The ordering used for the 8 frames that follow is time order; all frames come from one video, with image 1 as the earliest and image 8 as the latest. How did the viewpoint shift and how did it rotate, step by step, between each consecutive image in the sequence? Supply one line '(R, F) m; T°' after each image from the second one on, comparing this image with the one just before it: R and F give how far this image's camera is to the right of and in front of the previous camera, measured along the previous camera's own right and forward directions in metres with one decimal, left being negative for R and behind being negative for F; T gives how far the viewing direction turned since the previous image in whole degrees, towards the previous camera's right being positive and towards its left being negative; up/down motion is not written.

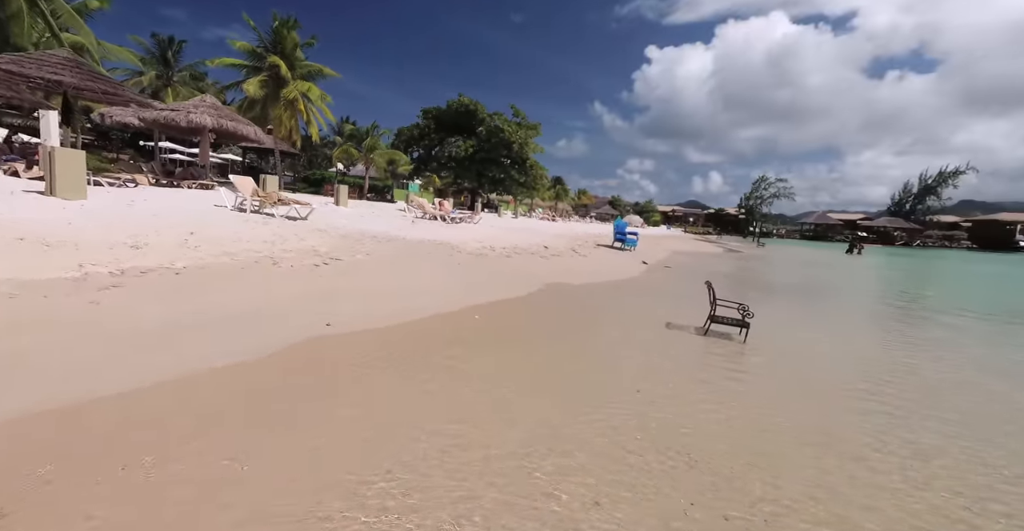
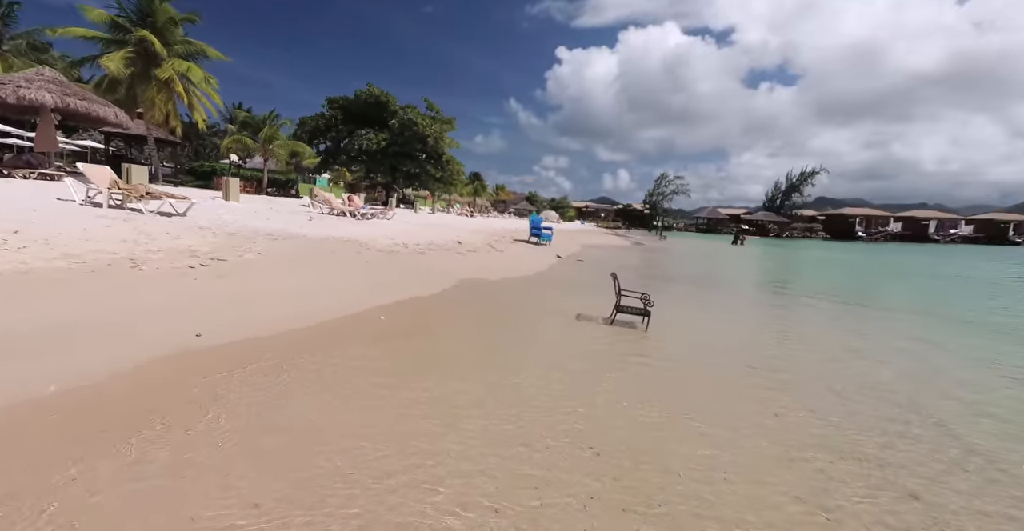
(+0.2, +0.1) m; +10°
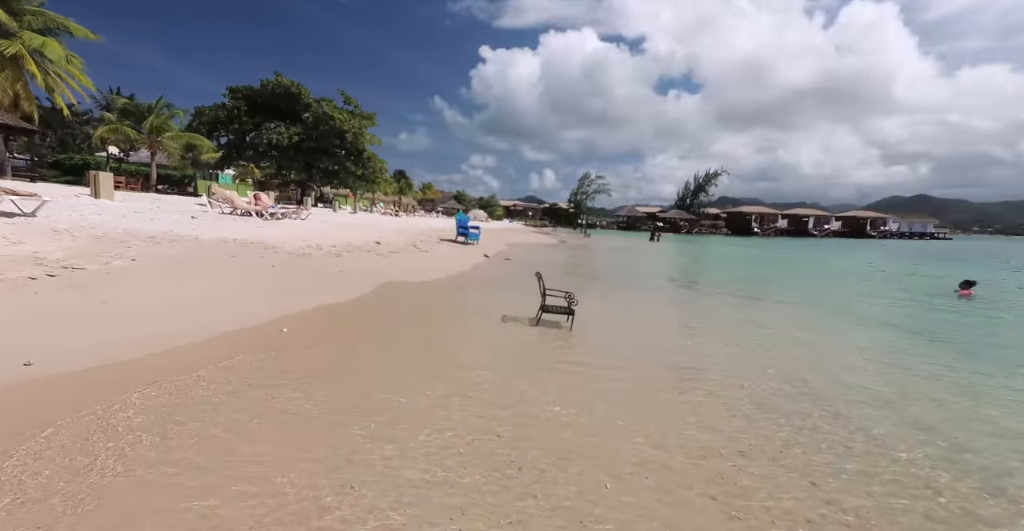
(+0.1, +0.3) m; +9°
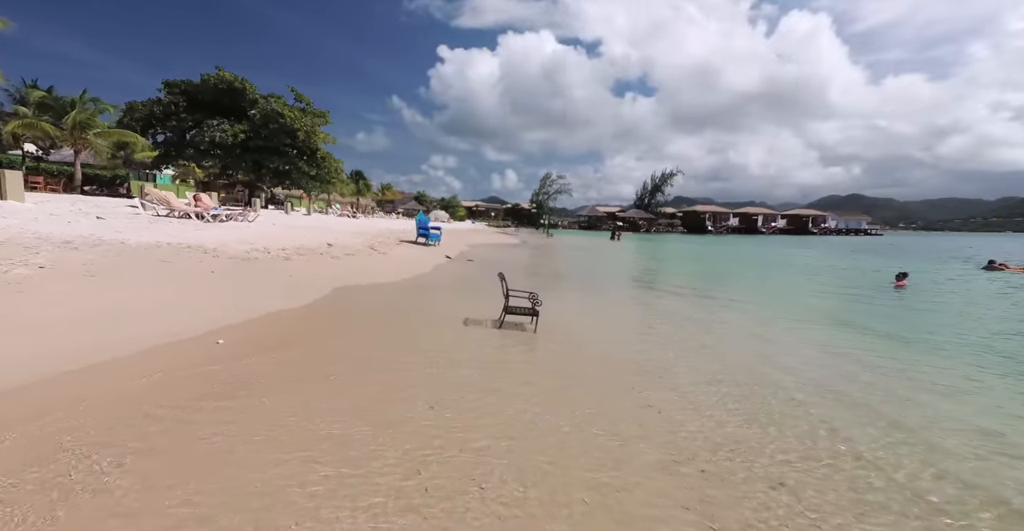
(0.0, +0.3) m; +5°
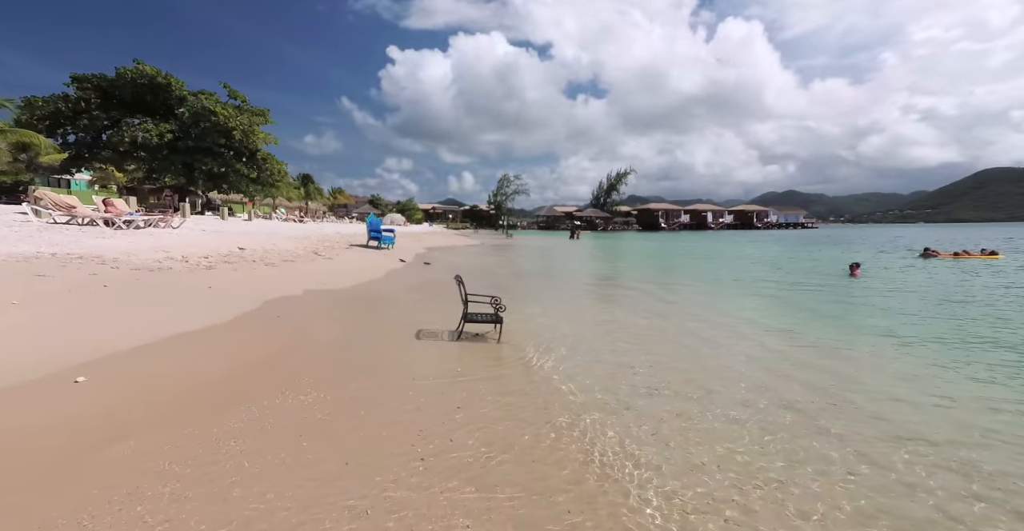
(0.0, +0.9) m; +5°
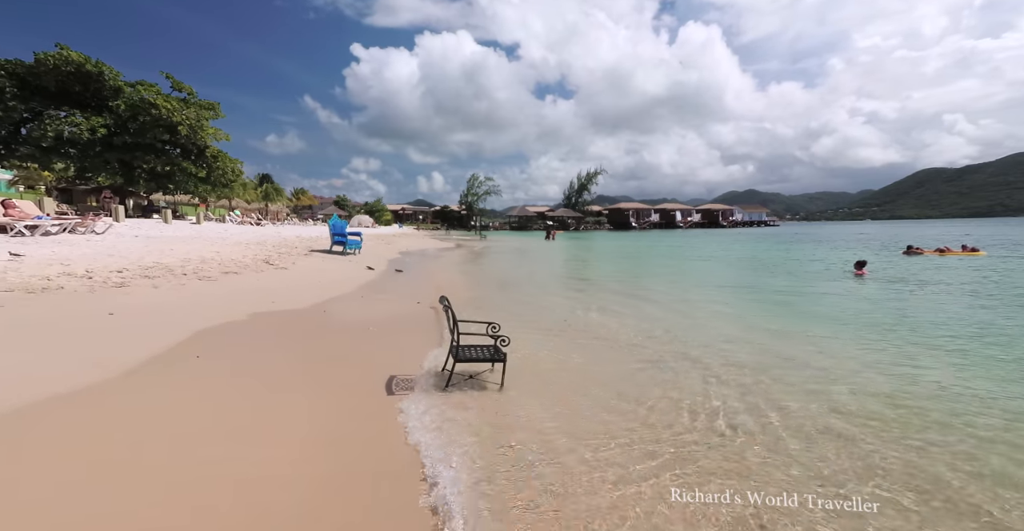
(-0.3, +1.4) m; +4°
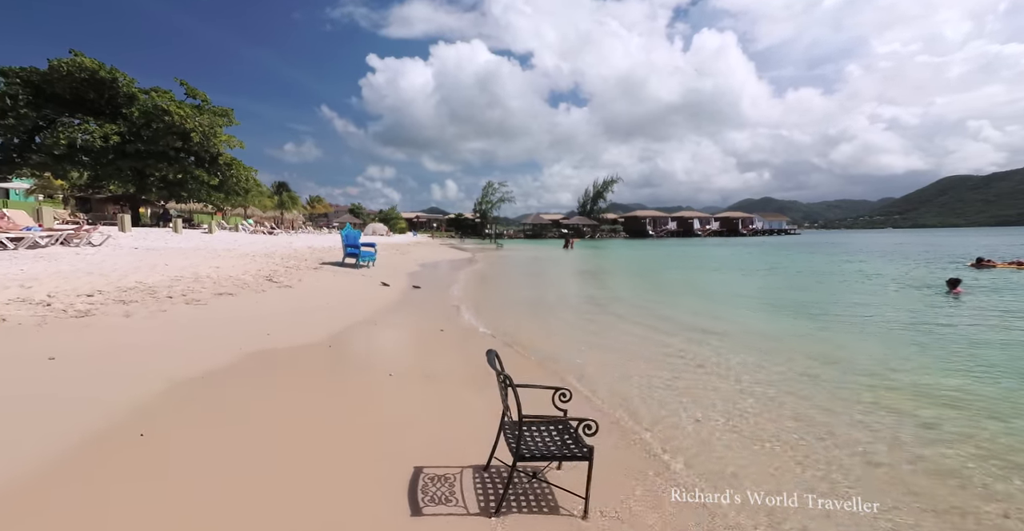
(-0.5, +1.4) m; -2°
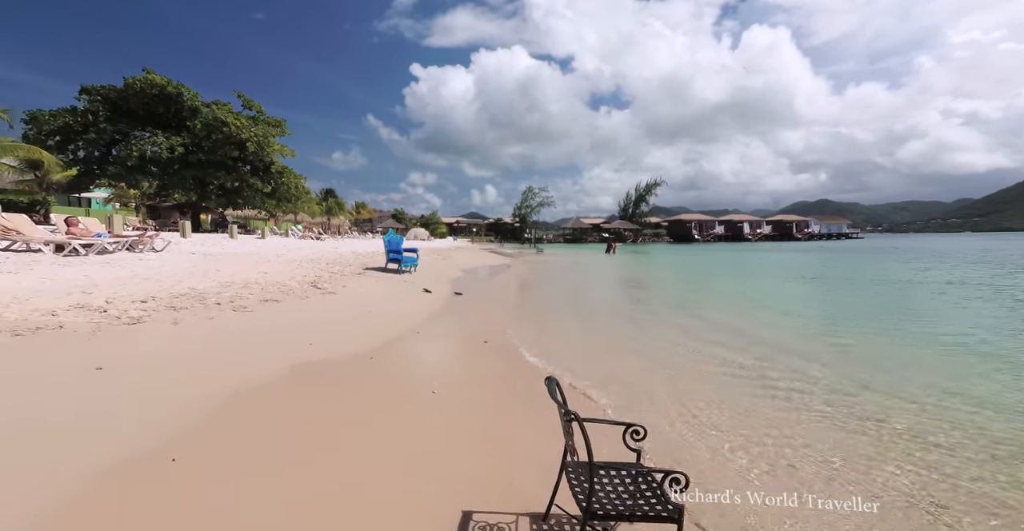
(-0.1, +0.4) m; -5°
